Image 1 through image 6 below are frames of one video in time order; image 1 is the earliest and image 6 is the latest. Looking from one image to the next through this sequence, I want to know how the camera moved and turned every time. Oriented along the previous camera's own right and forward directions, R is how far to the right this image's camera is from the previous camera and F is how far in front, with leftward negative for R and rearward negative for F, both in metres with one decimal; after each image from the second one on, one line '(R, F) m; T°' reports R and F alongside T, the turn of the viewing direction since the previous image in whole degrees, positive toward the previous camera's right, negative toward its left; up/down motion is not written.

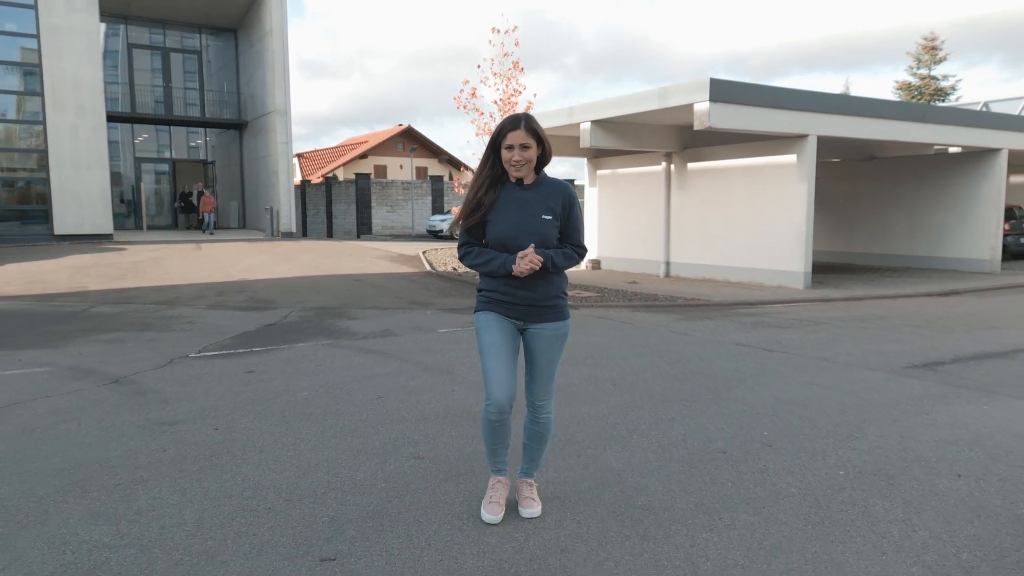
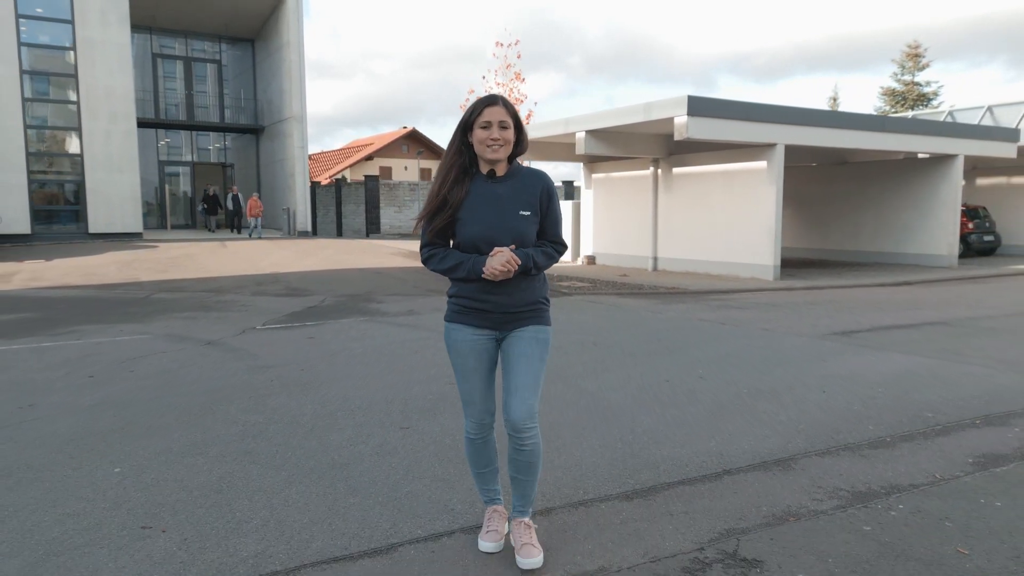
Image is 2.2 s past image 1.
(0.0, -1.8) m; 0°
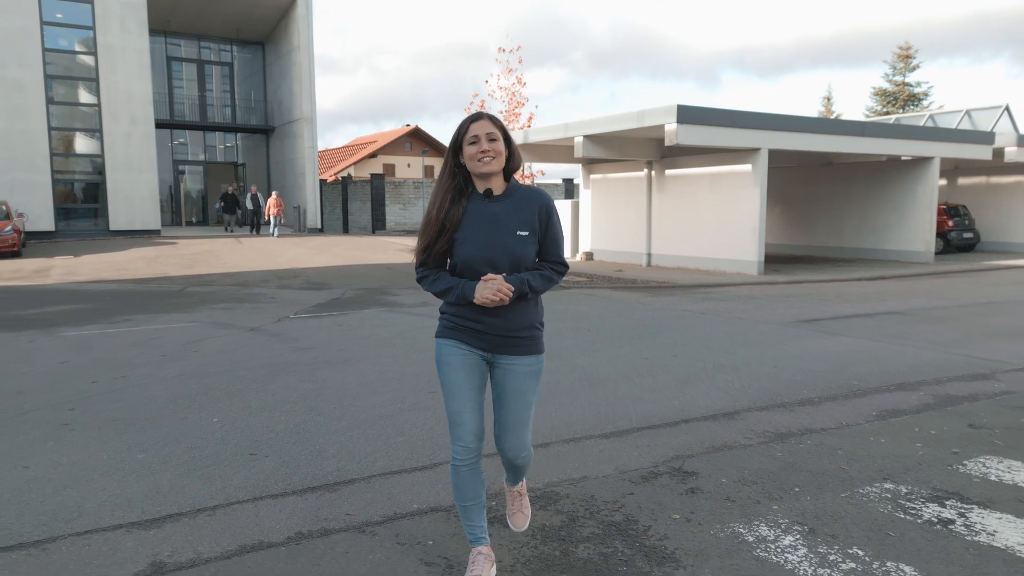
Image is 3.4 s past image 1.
(0.0, -1.2) m; 0°
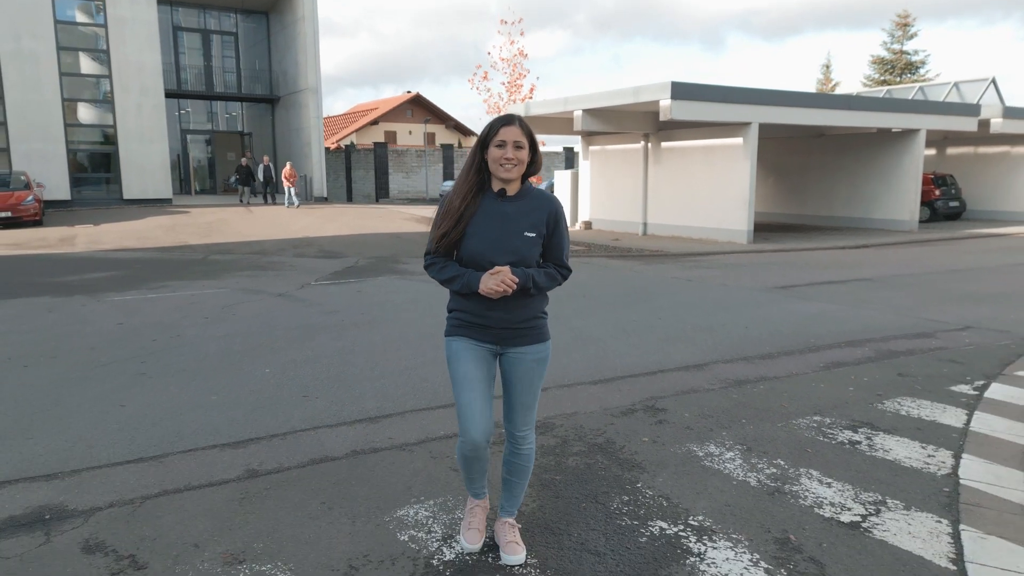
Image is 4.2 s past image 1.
(0.0, -1.0) m; 0°
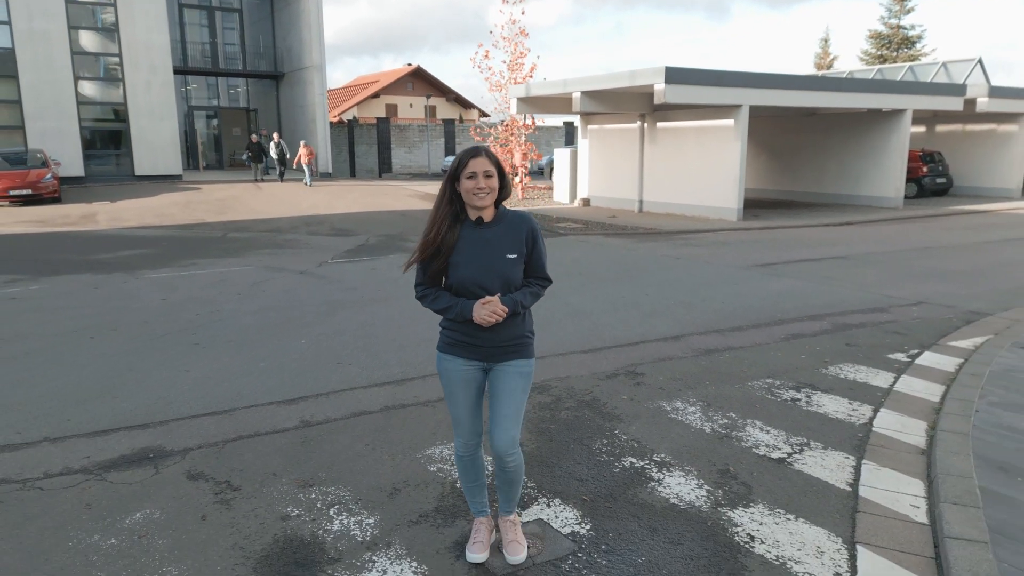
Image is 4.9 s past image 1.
(0.0, -1.0) m; 0°
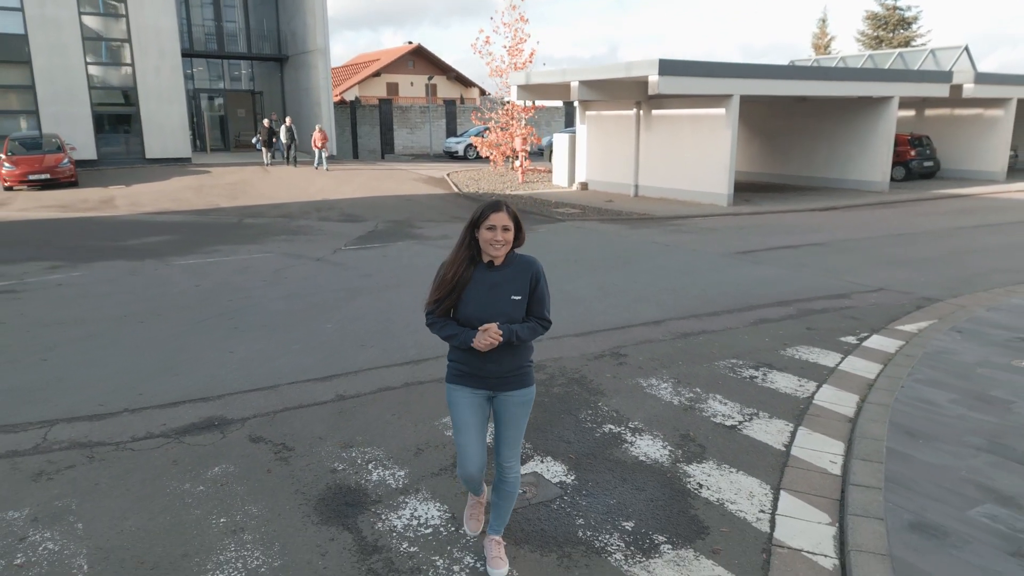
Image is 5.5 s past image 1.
(0.0, -1.0) m; 0°
